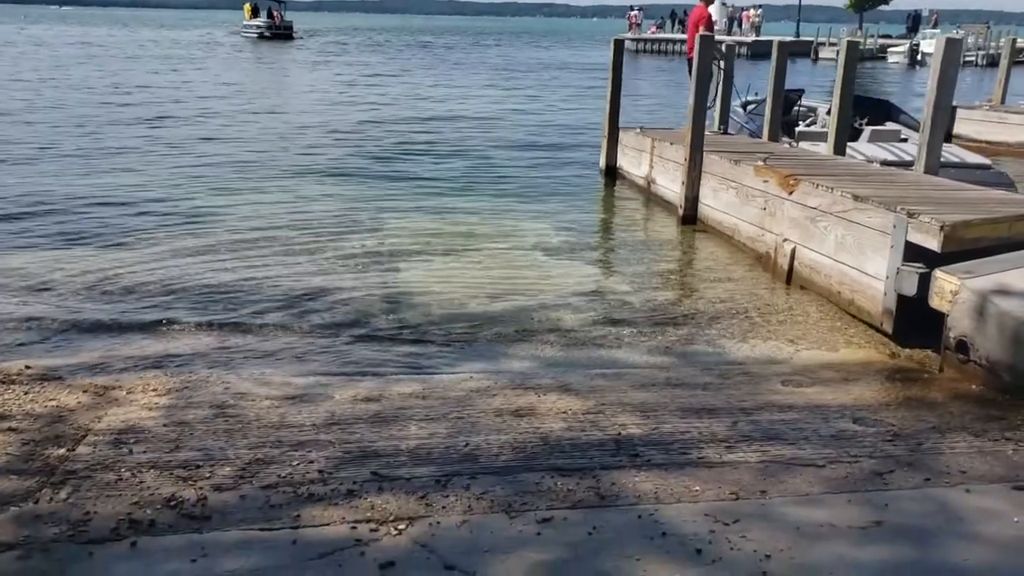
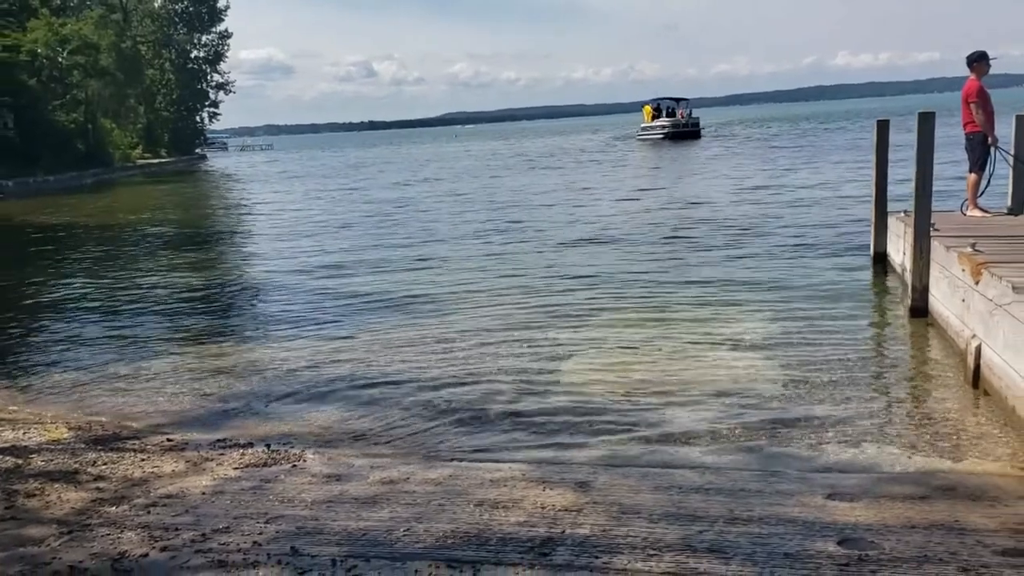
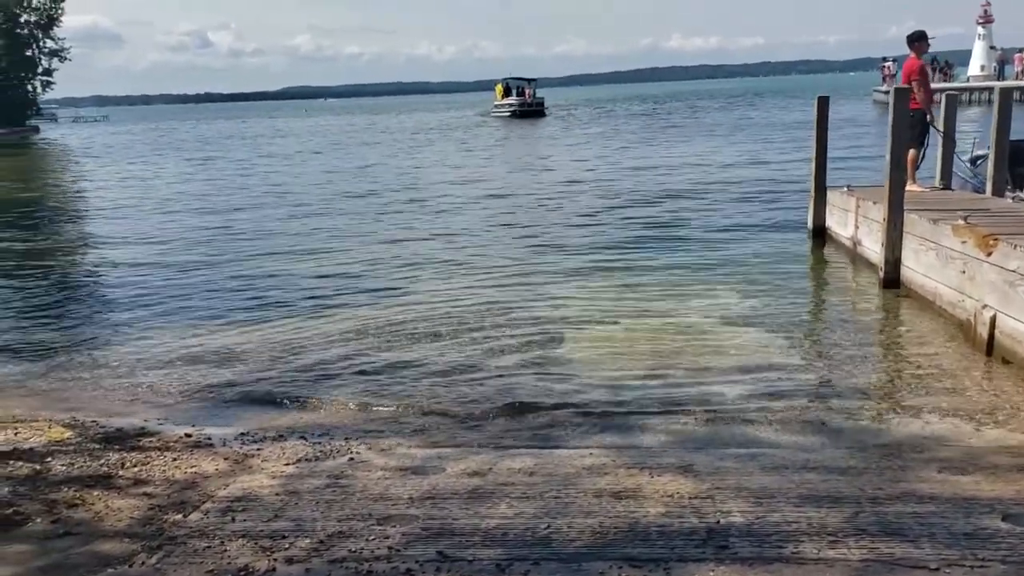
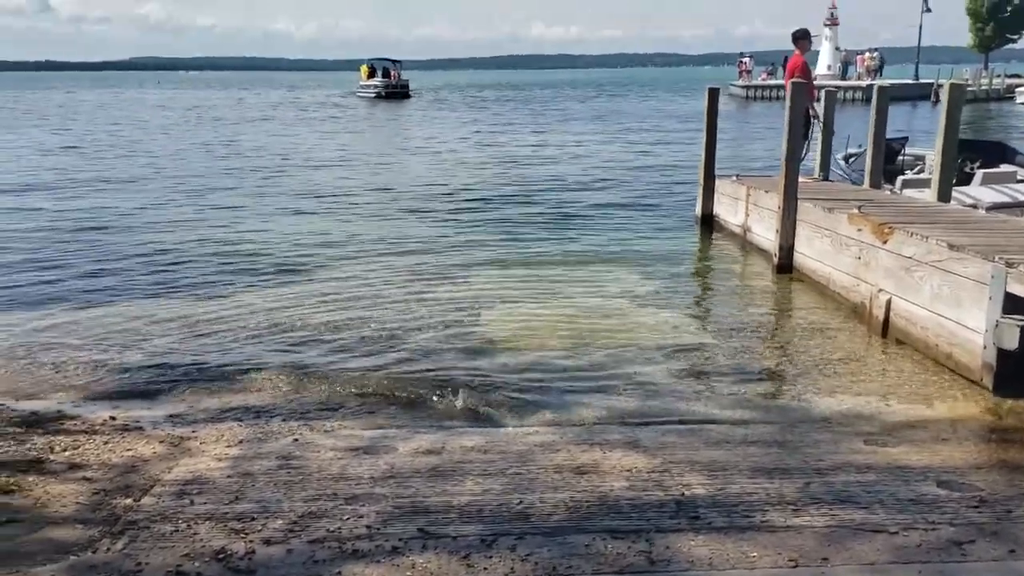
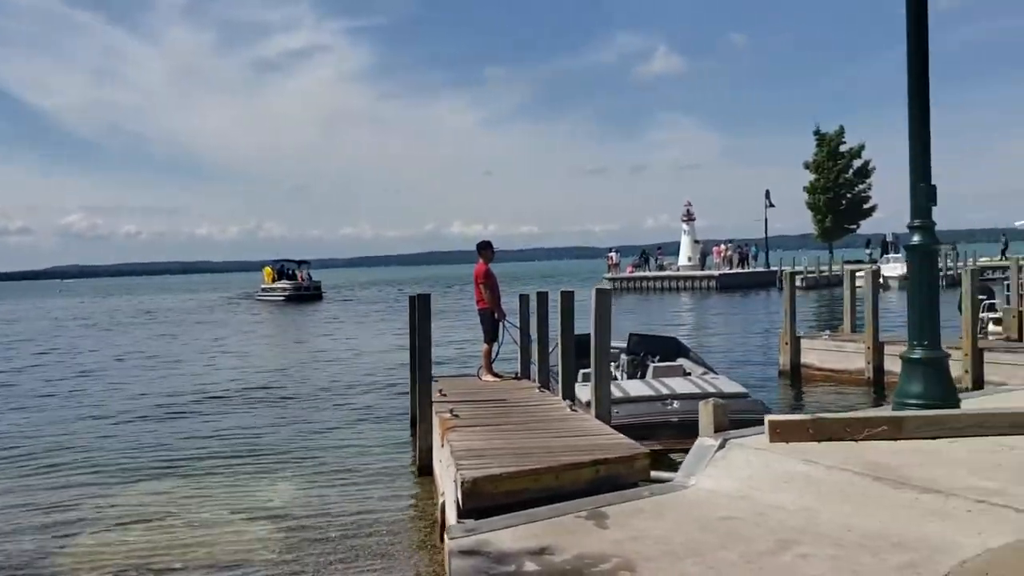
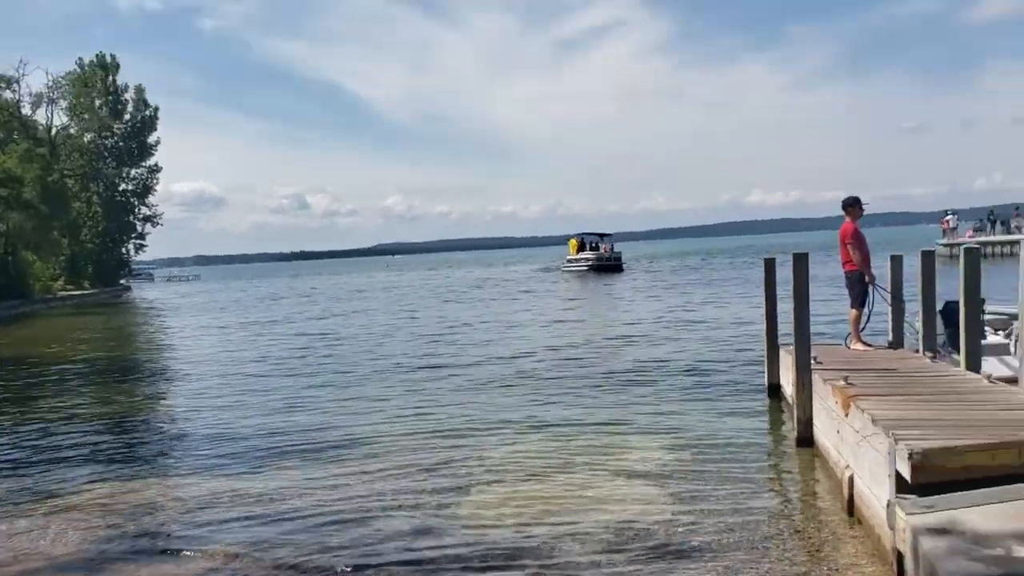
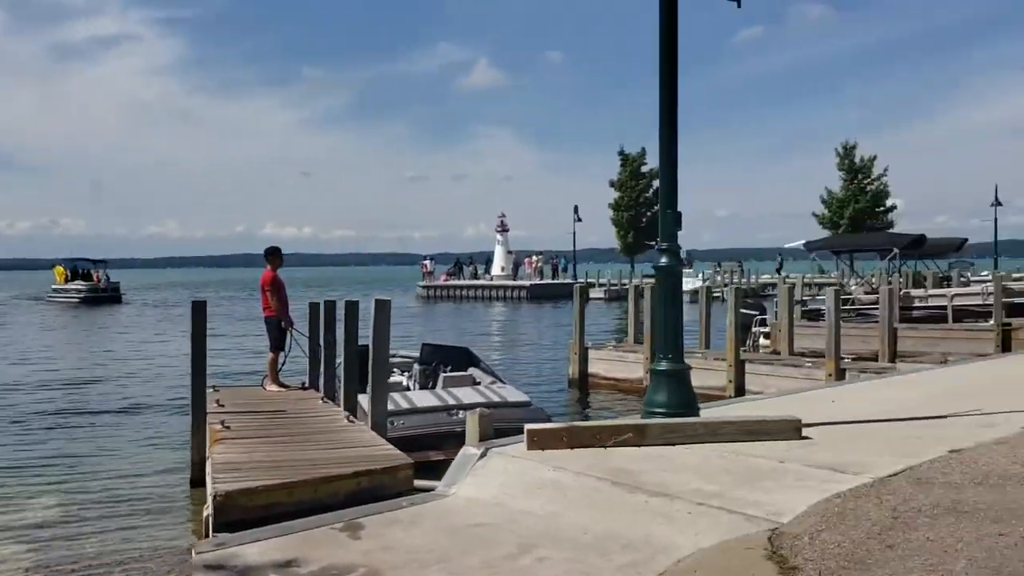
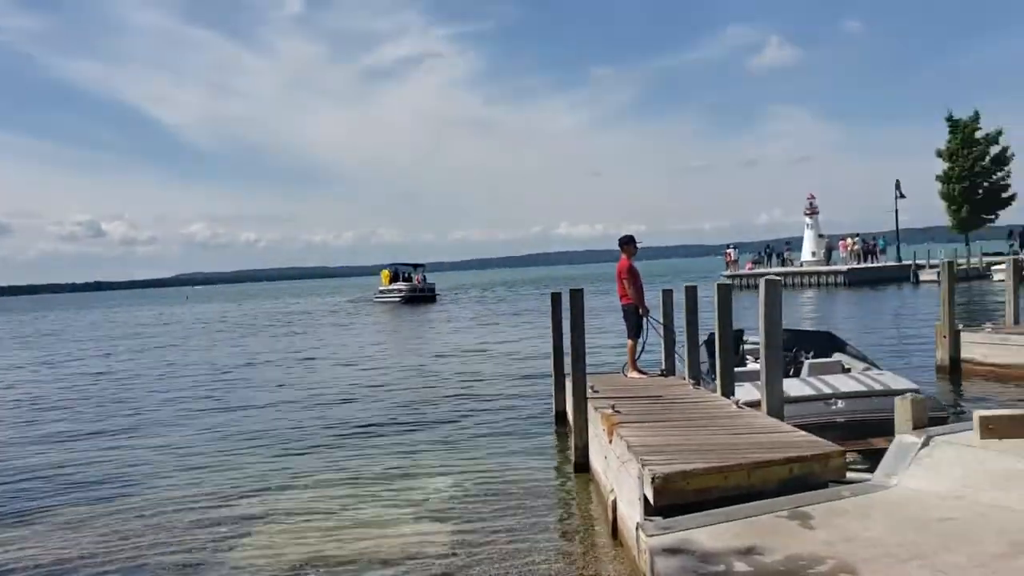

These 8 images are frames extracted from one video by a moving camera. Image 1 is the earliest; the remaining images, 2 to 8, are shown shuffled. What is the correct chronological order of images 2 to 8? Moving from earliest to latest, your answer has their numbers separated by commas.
4, 3, 2, 6, 8, 5, 7
